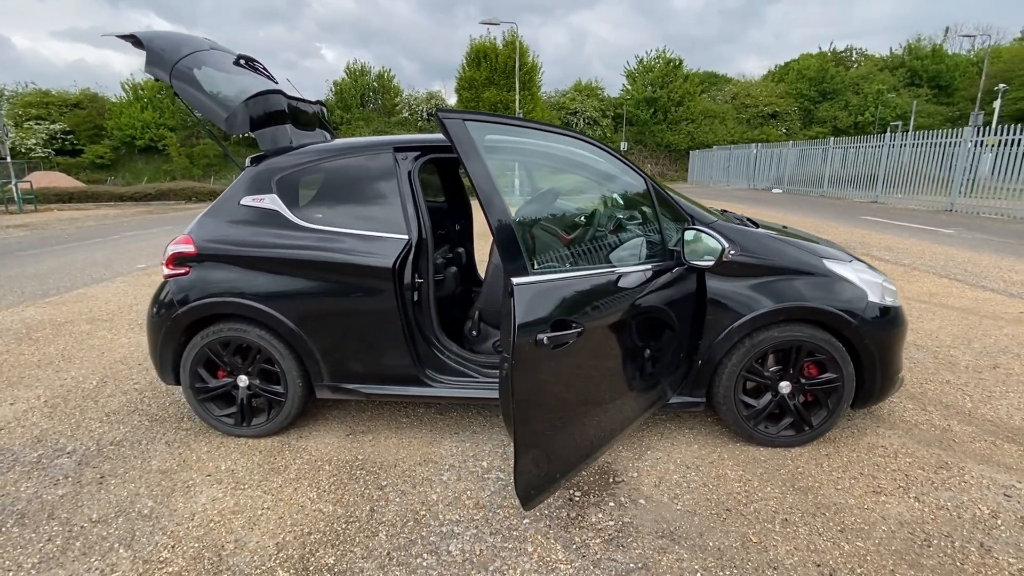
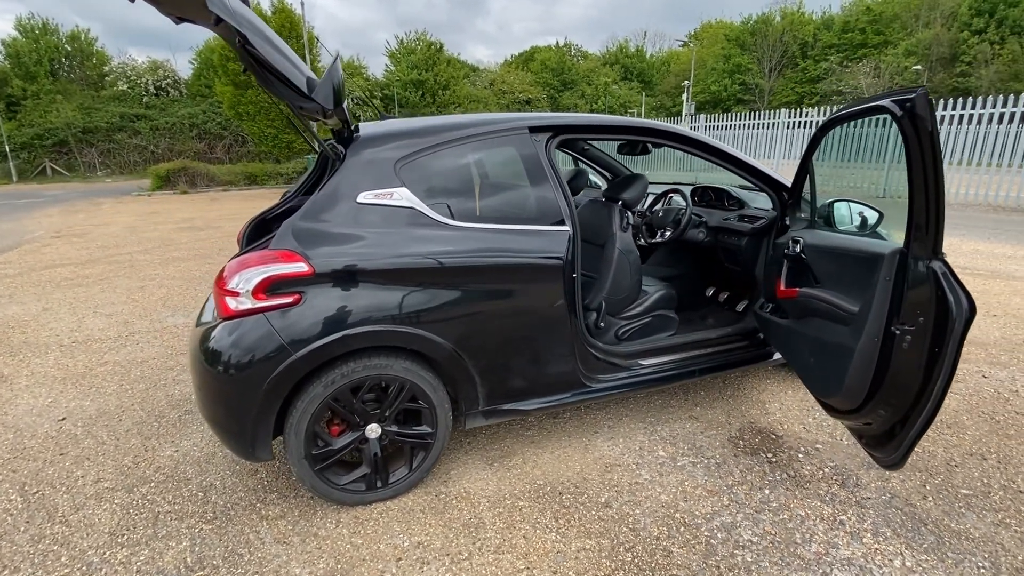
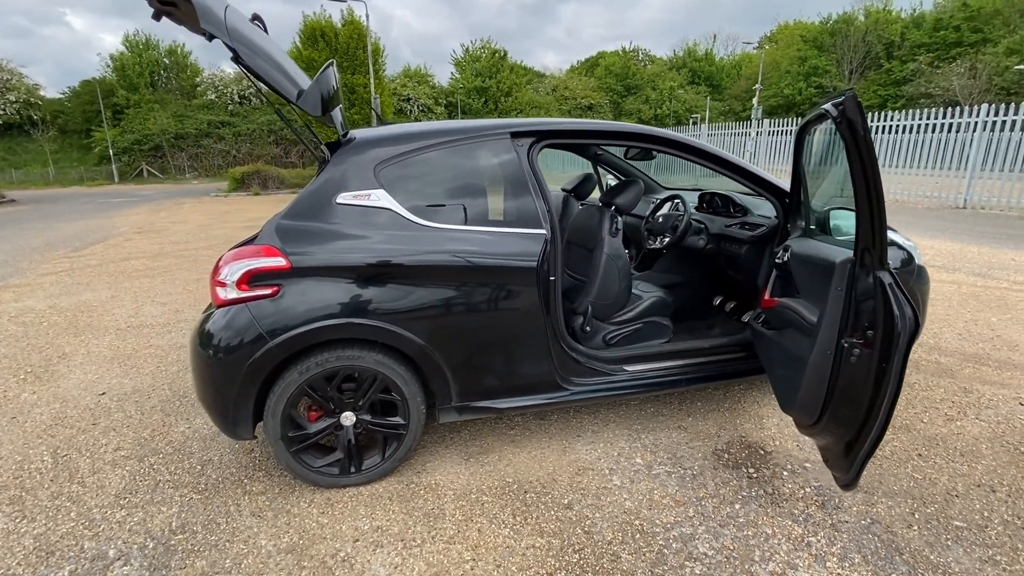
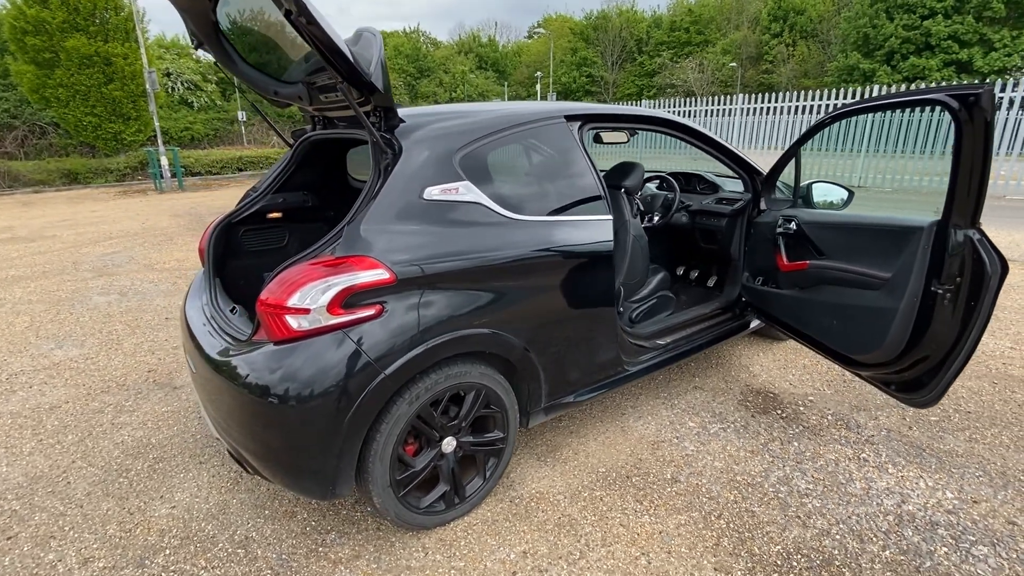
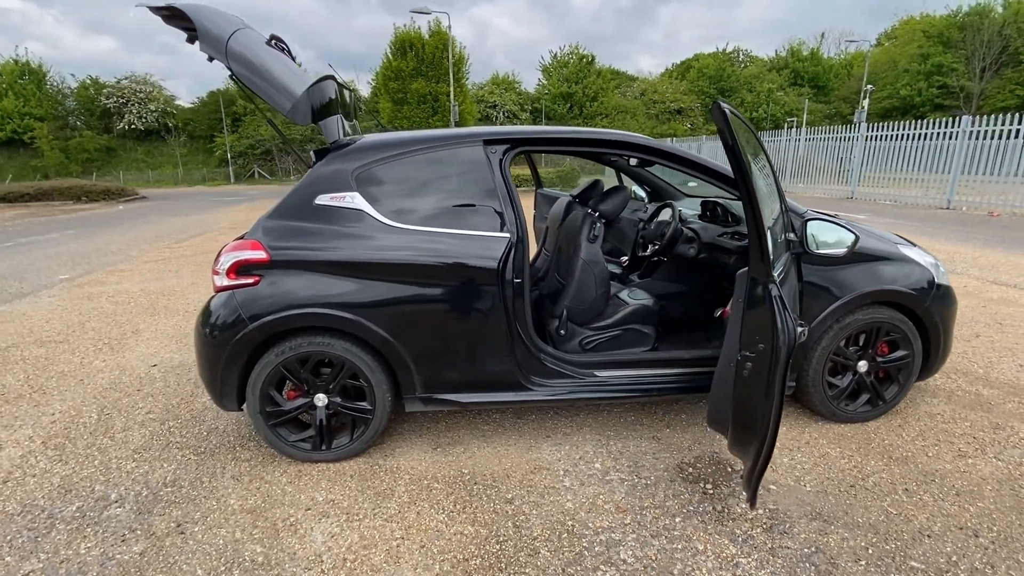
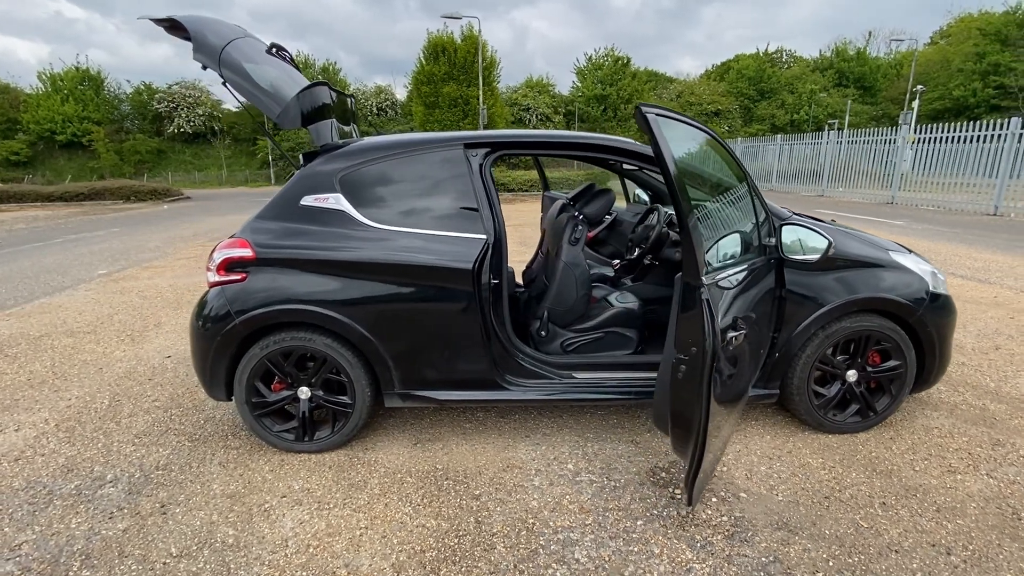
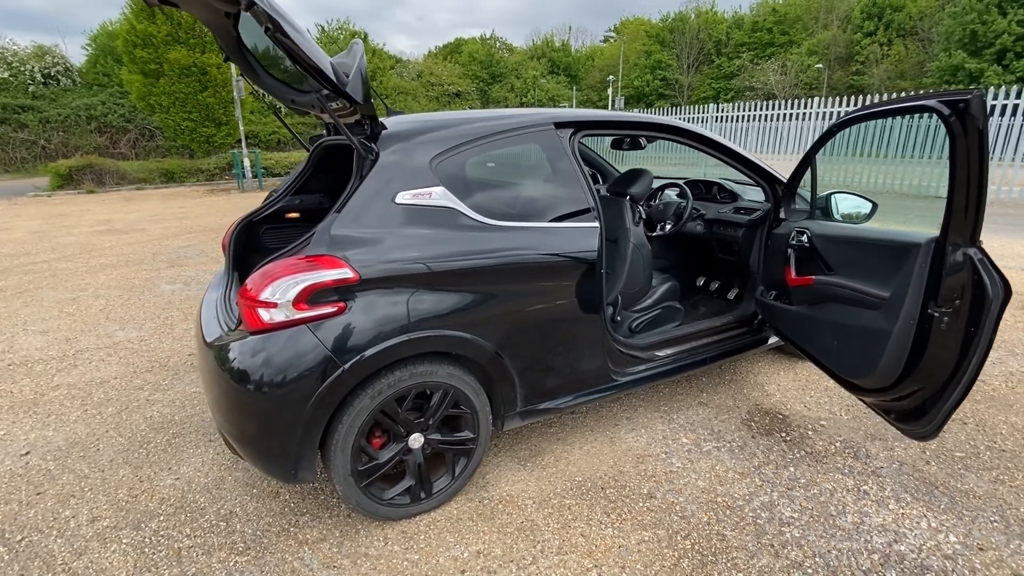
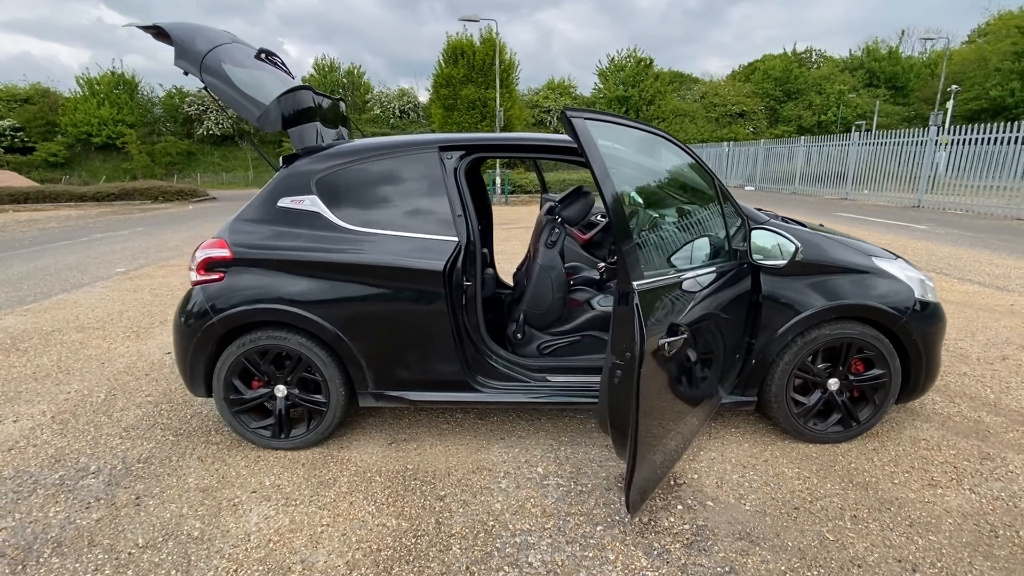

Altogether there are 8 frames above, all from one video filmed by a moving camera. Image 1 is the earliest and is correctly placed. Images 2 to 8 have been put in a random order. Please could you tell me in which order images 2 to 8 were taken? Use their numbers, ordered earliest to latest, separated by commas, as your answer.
8, 6, 5, 3, 2, 7, 4
